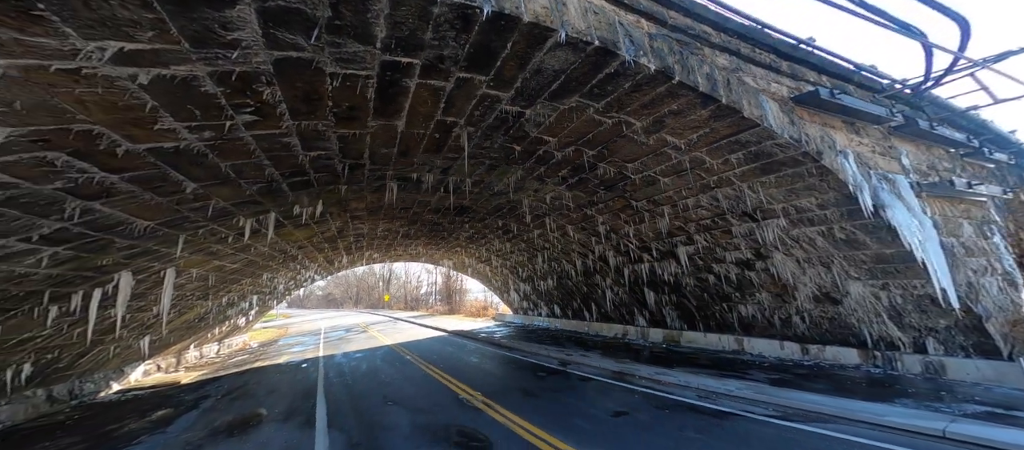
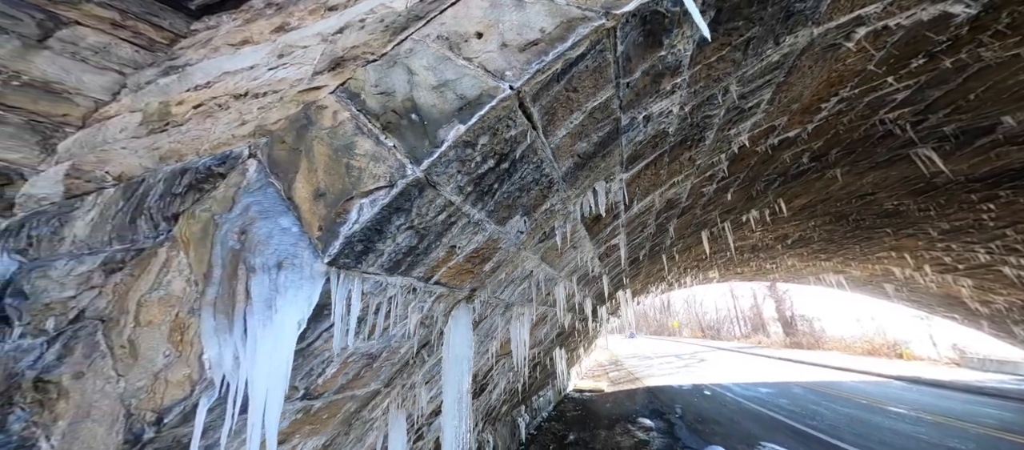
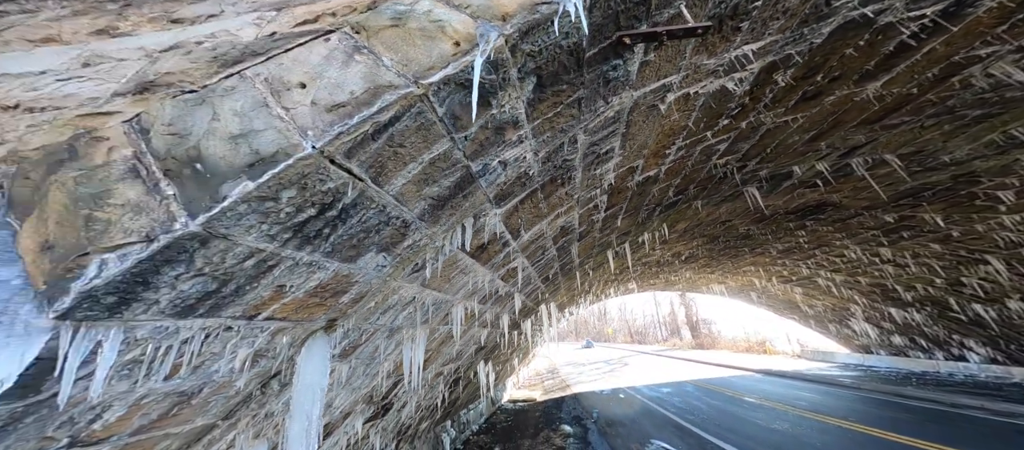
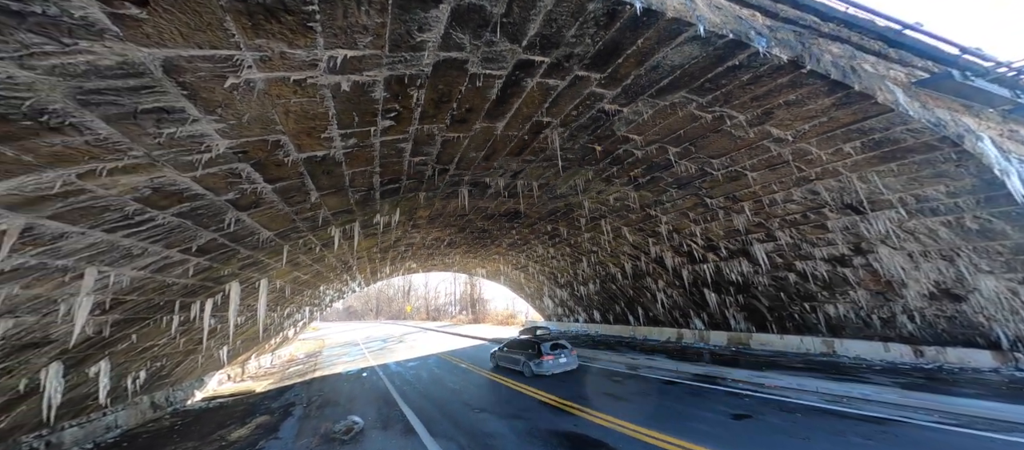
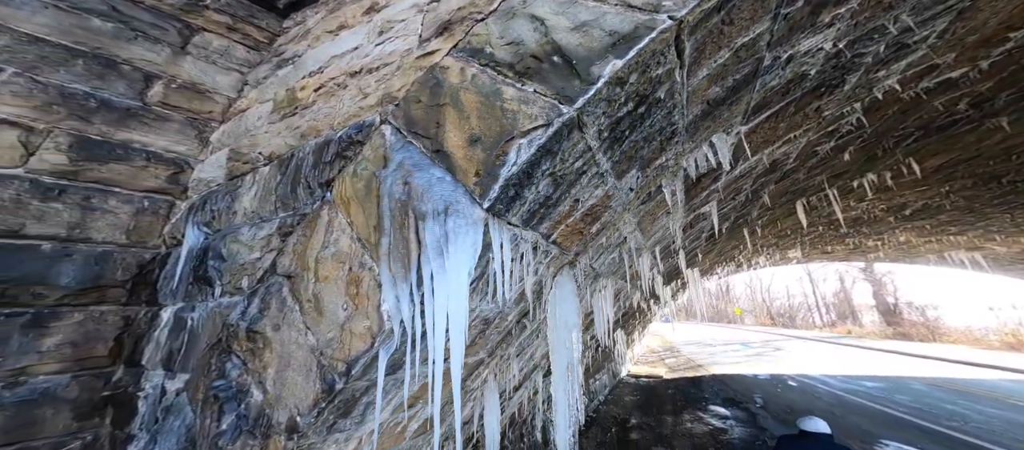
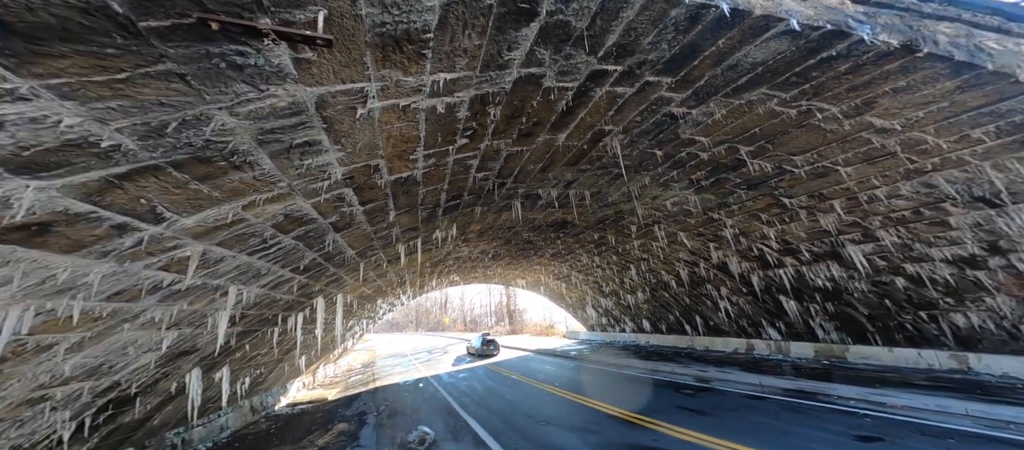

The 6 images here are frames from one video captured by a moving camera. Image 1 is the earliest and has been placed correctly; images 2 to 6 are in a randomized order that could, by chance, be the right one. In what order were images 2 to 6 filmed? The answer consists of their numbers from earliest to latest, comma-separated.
4, 6, 3, 2, 5
